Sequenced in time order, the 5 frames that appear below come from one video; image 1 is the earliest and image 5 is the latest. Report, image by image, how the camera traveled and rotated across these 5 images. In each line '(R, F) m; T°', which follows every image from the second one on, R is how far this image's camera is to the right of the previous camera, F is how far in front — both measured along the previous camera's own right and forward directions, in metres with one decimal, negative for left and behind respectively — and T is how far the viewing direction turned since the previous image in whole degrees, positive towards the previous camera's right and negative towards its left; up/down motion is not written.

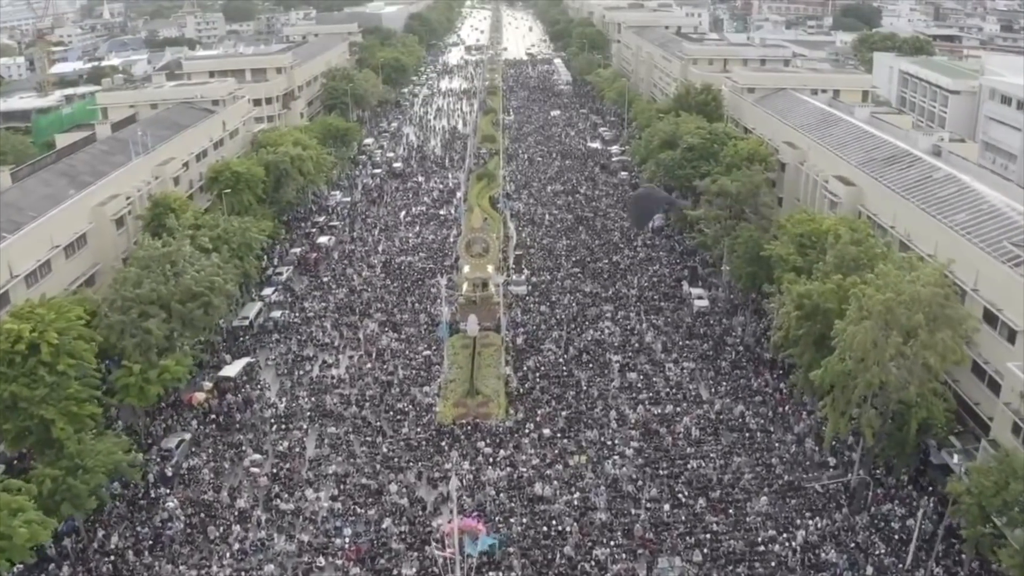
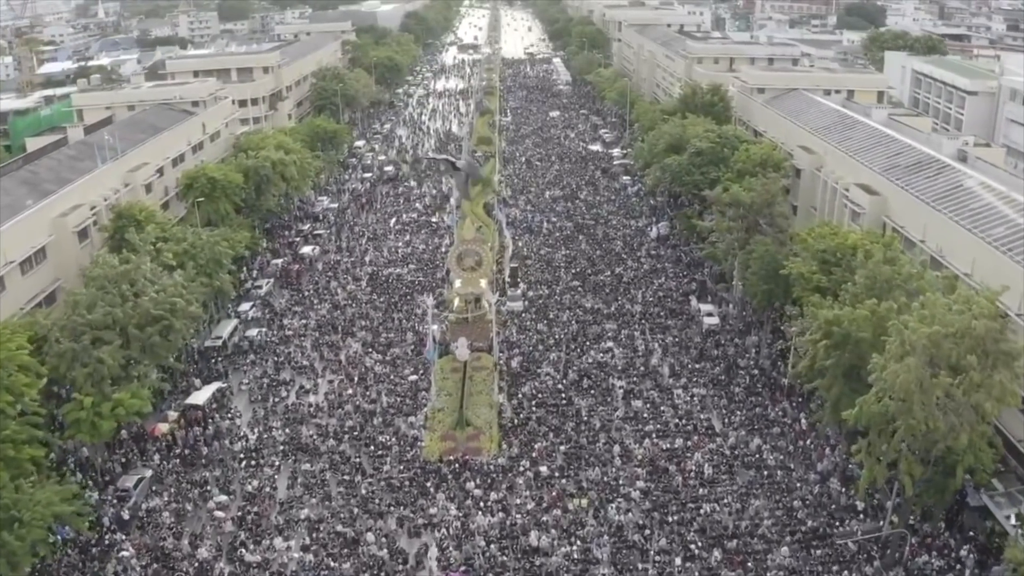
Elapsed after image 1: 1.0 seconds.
(+0.2, +3.2) m; 0°
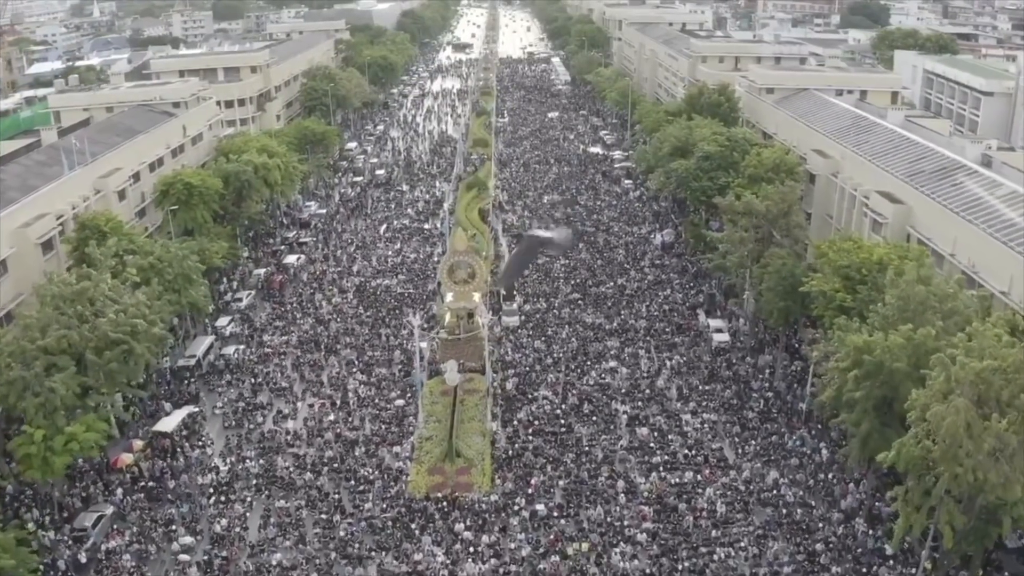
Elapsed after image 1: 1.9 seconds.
(+0.2, +2.7) m; 0°
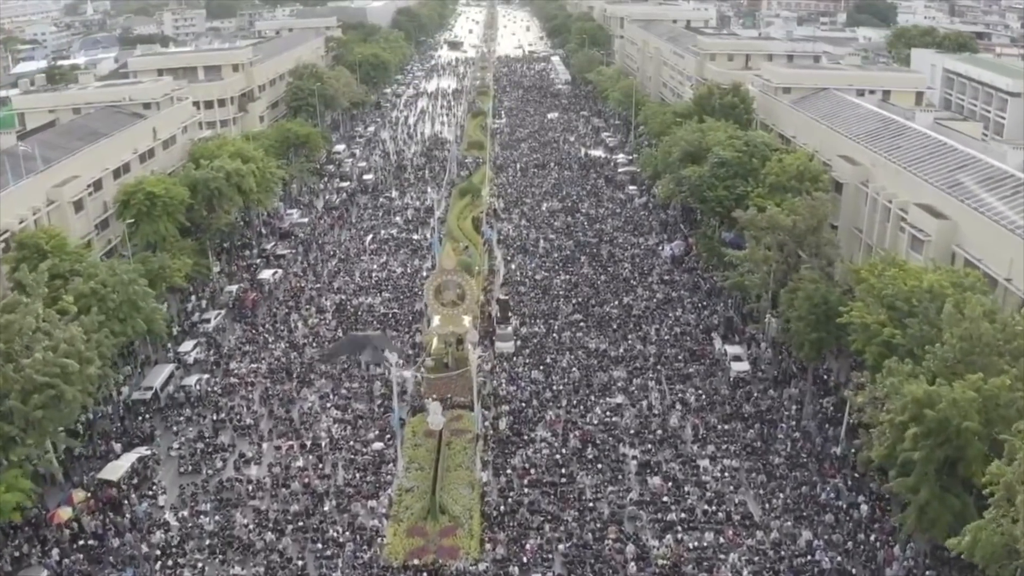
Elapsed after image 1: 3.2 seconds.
(+0.2, +4.0) m; 0°
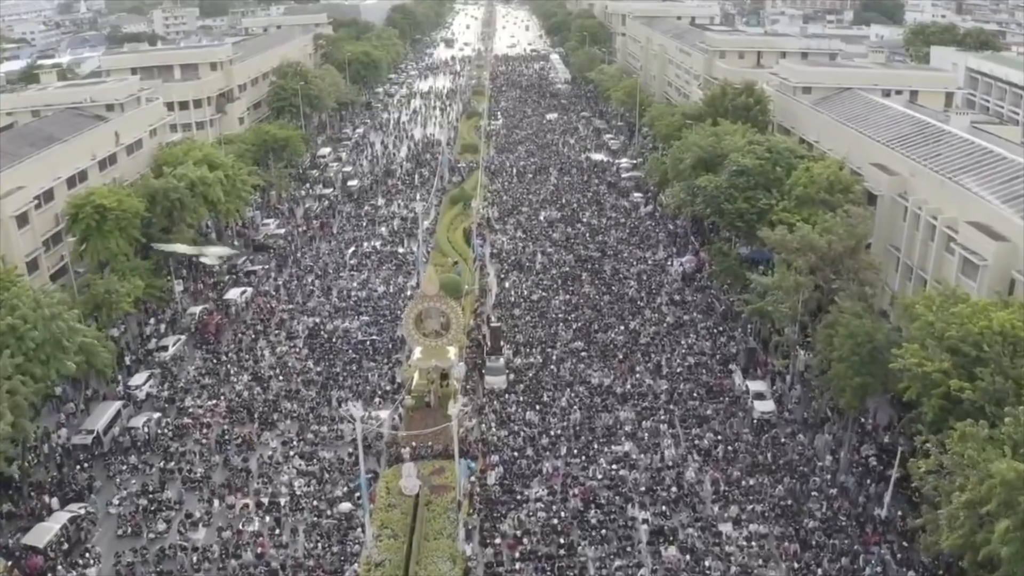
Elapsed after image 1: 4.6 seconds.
(+0.3, +4.2) m; 0°
